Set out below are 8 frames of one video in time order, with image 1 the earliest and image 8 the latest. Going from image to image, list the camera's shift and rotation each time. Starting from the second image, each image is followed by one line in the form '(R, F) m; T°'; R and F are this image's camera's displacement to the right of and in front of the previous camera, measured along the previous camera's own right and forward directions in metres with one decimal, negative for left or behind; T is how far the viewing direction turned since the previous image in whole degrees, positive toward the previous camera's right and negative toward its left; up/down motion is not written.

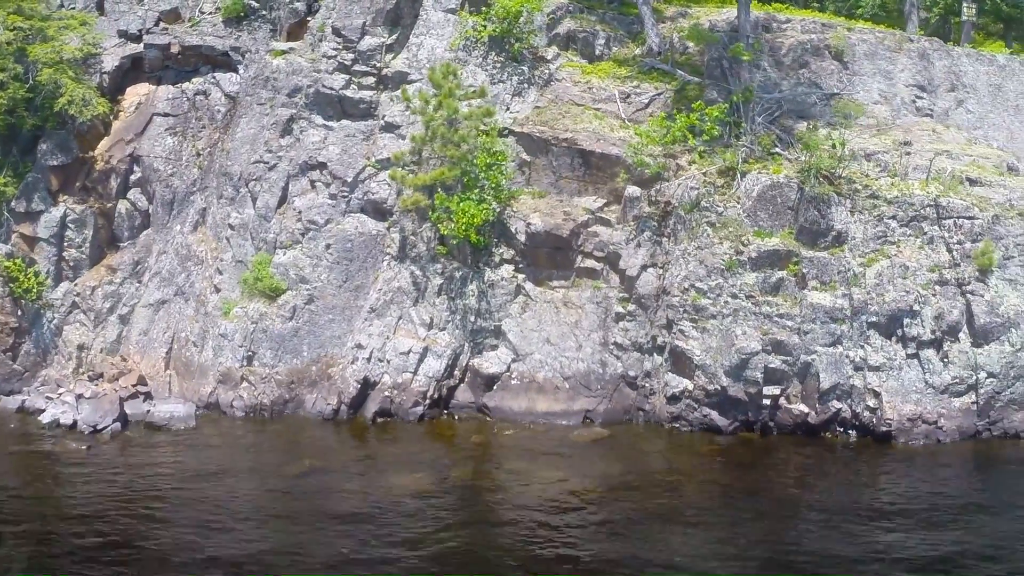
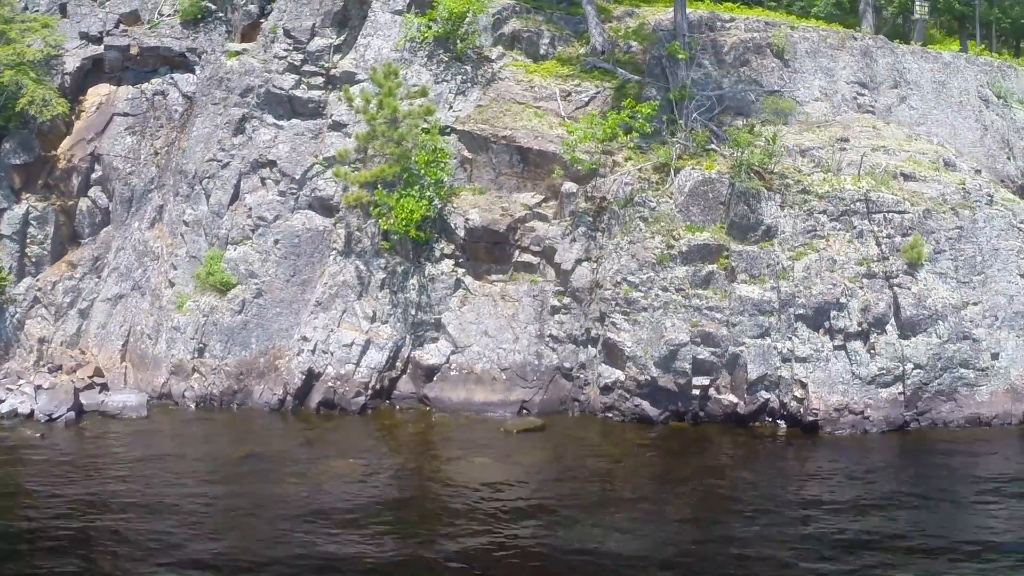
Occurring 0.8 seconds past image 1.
(+2.0, -0.7) m; -1°
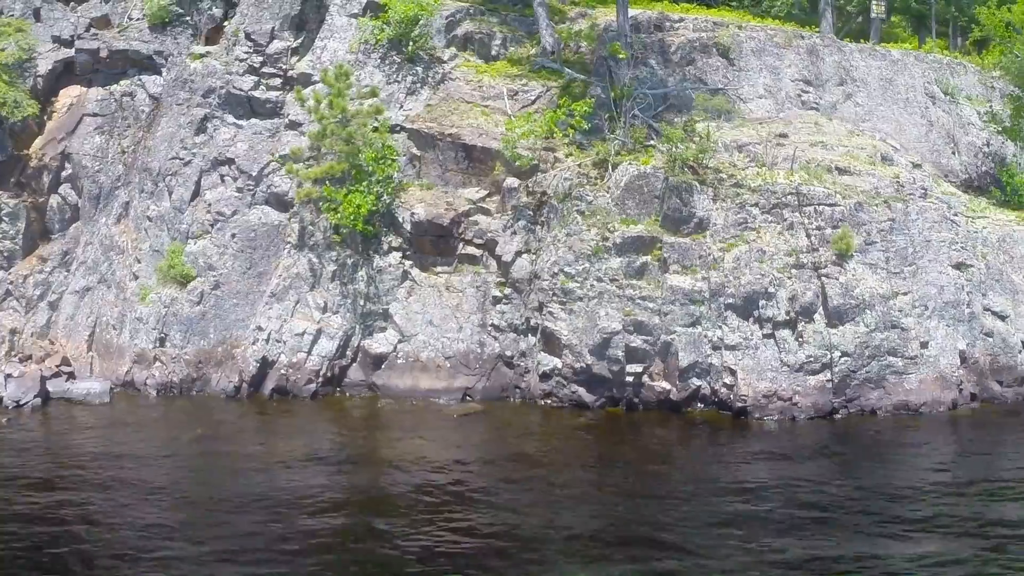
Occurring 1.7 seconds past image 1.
(+2.1, -1.0) m; -1°
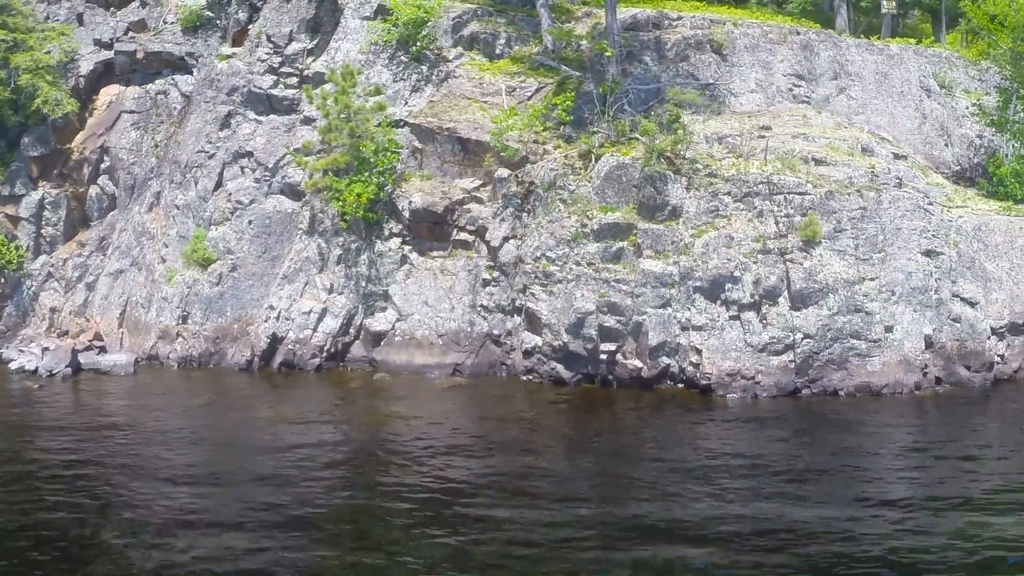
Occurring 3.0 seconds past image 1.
(+2.5, -1.8) m; -4°
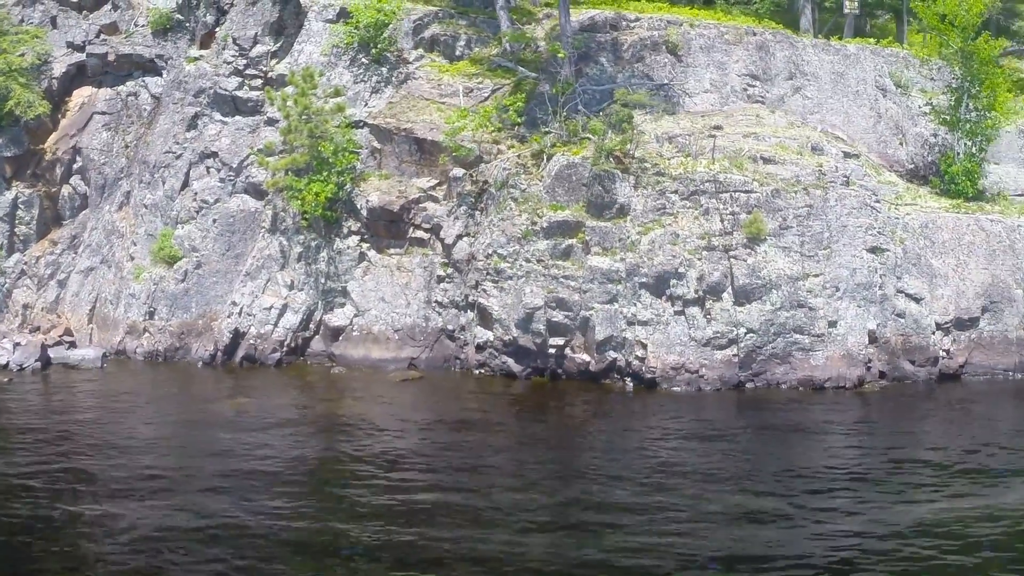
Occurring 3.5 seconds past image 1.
(+1.7, -0.7) m; -1°
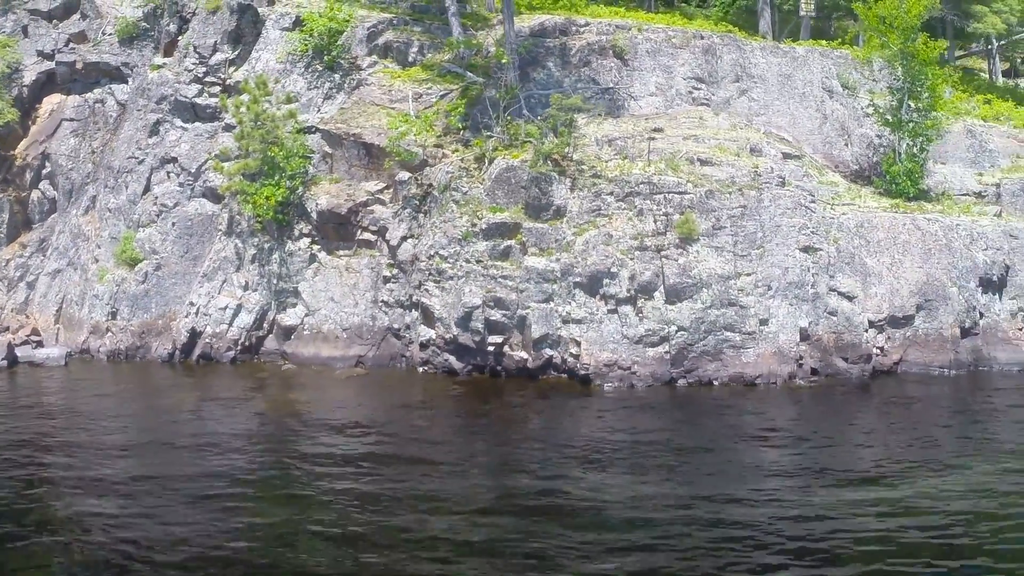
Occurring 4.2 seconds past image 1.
(+2.4, -0.8) m; -1°
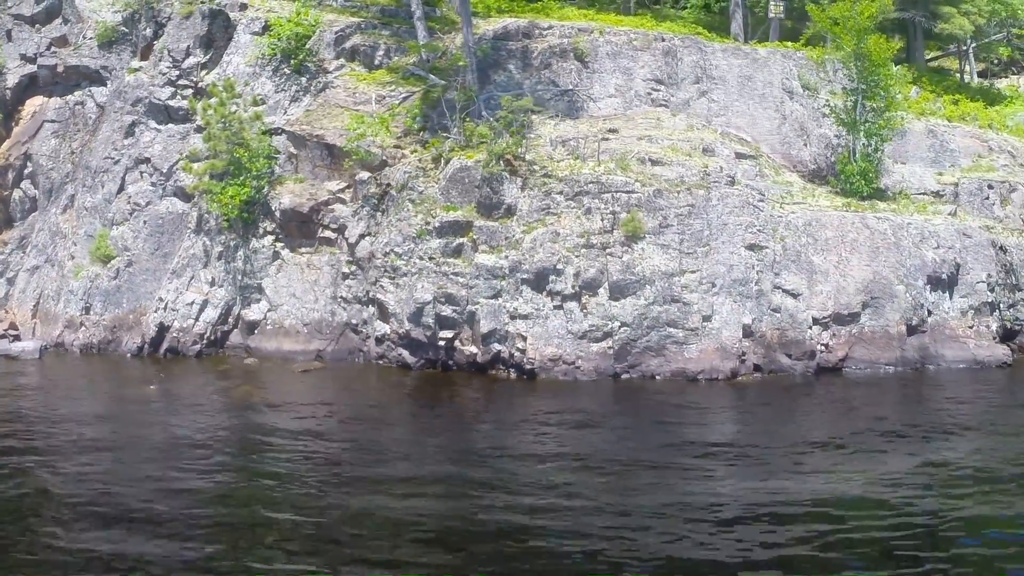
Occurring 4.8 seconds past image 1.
(+2.4, -0.7) m; -2°
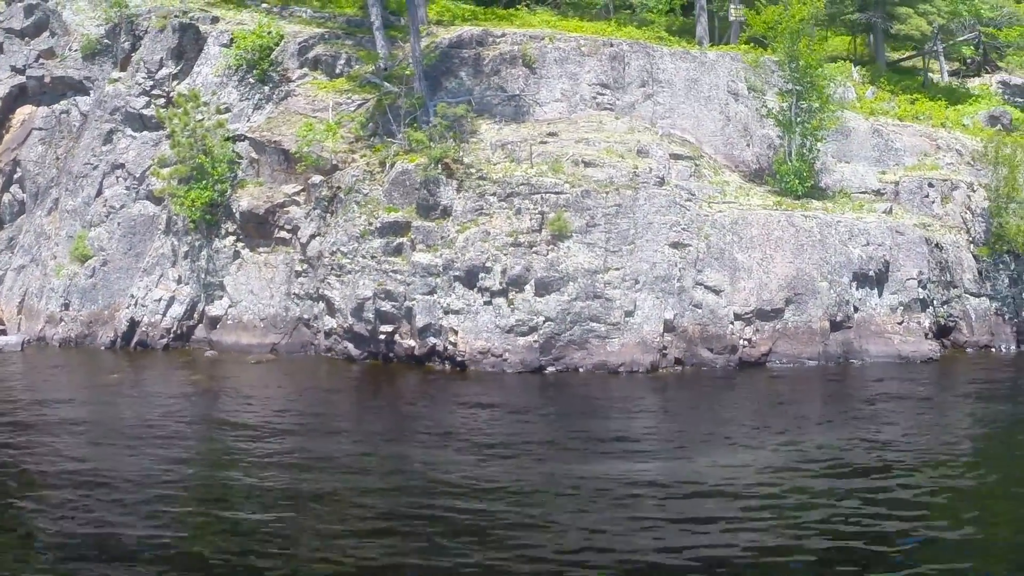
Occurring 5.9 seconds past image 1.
(+3.9, -1.5) m; -3°
